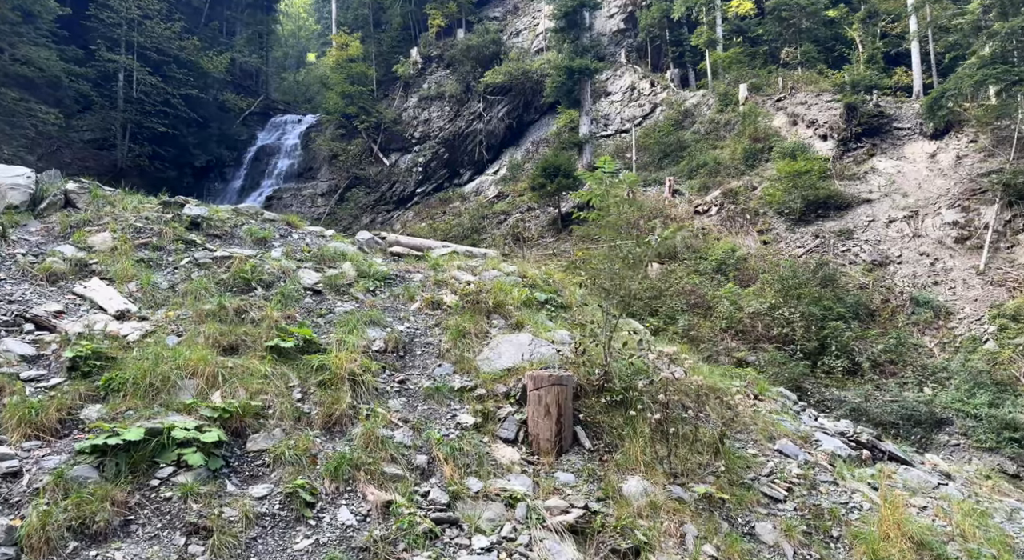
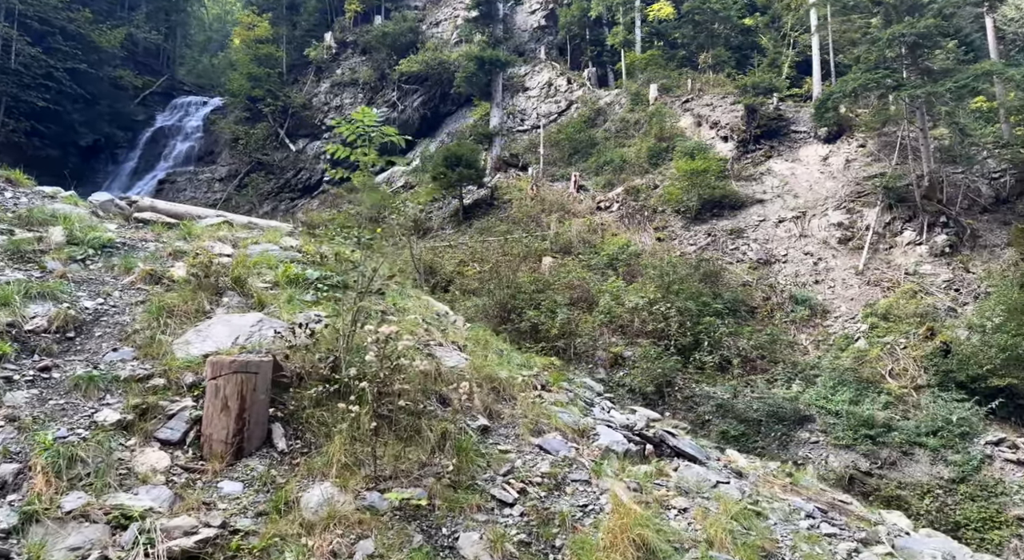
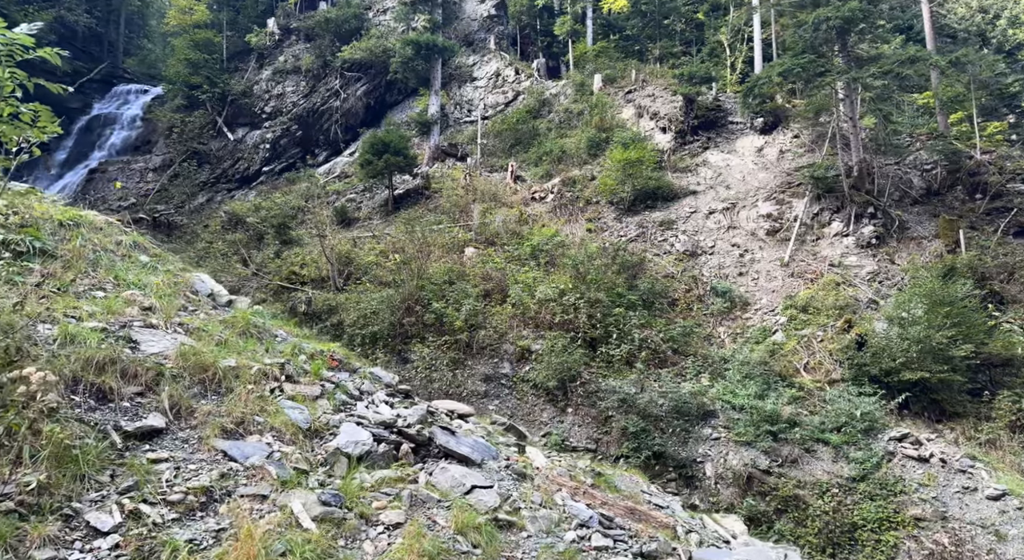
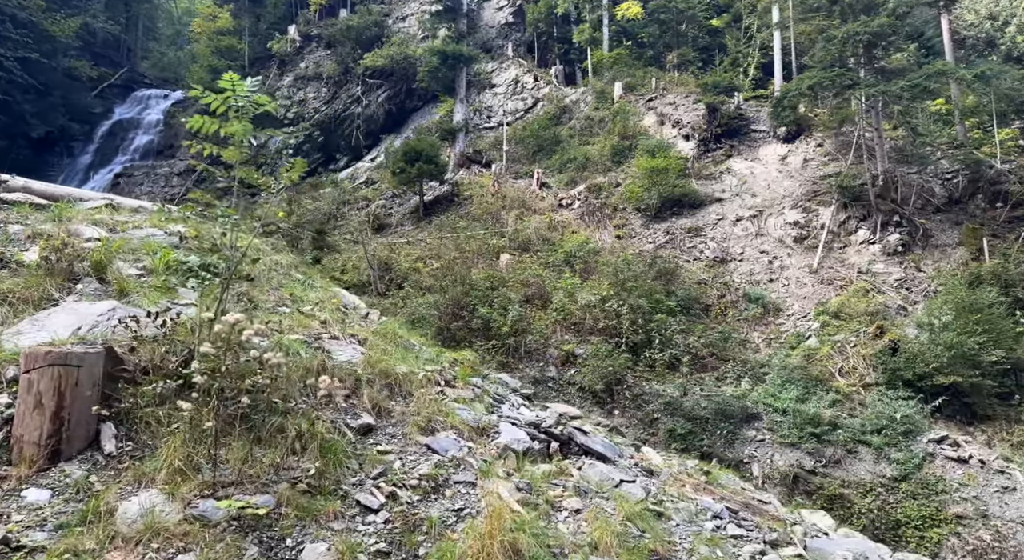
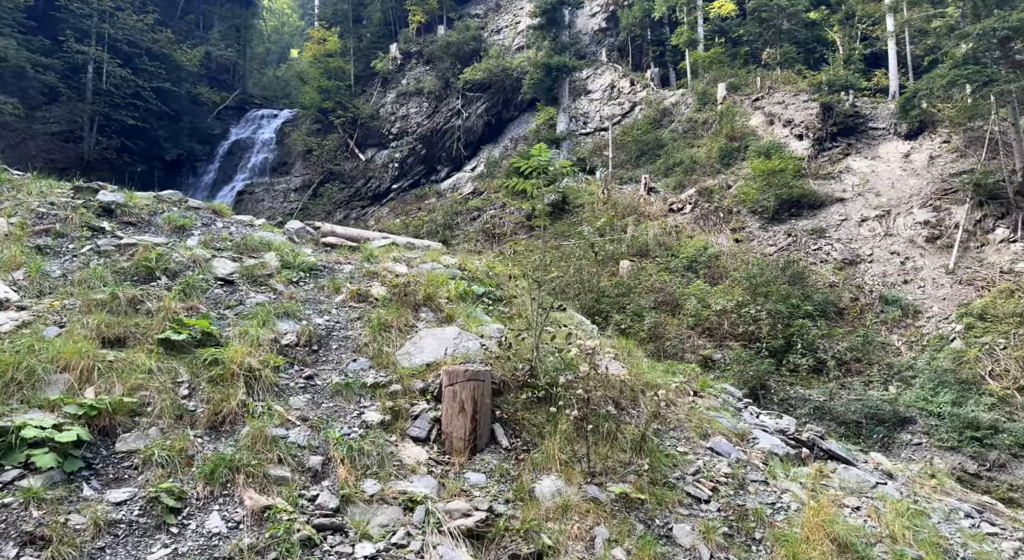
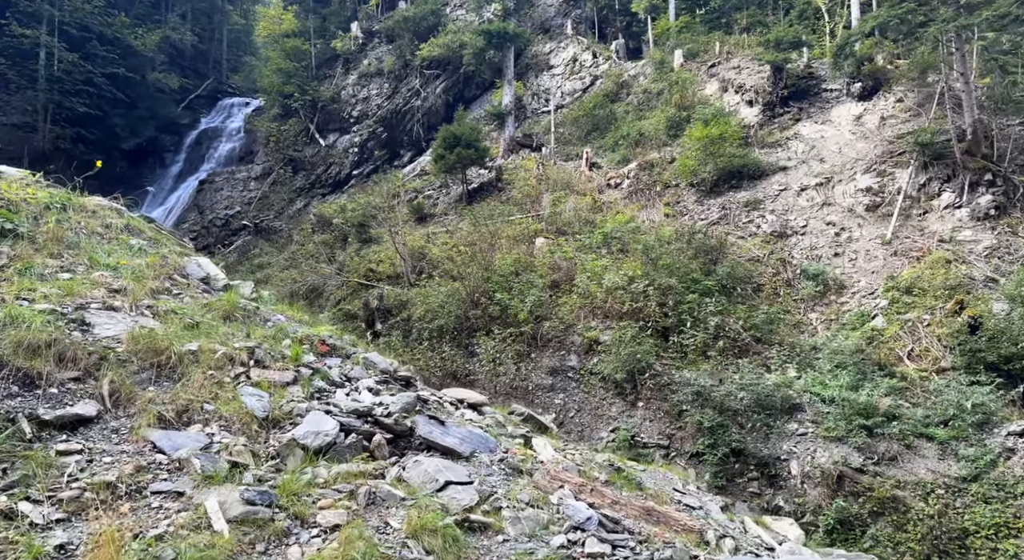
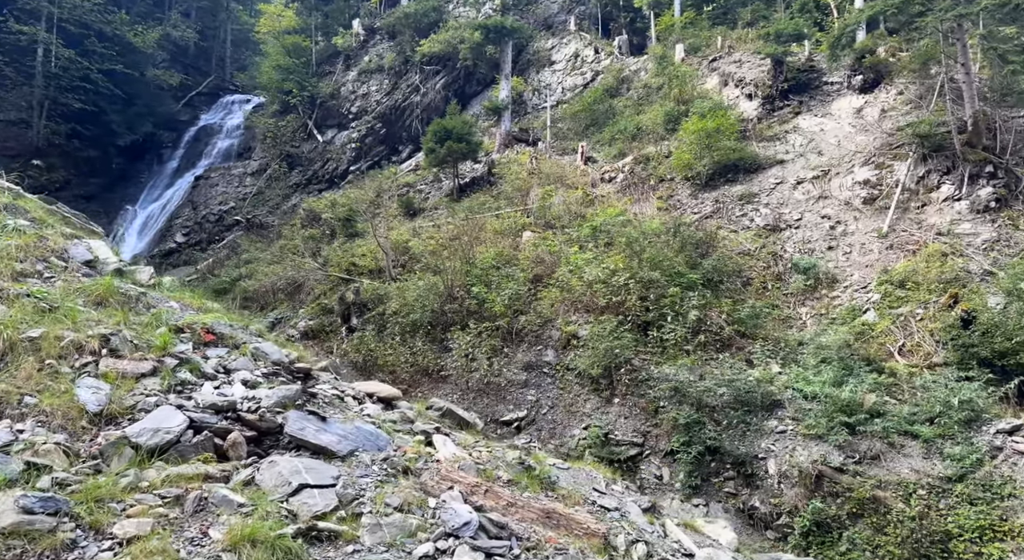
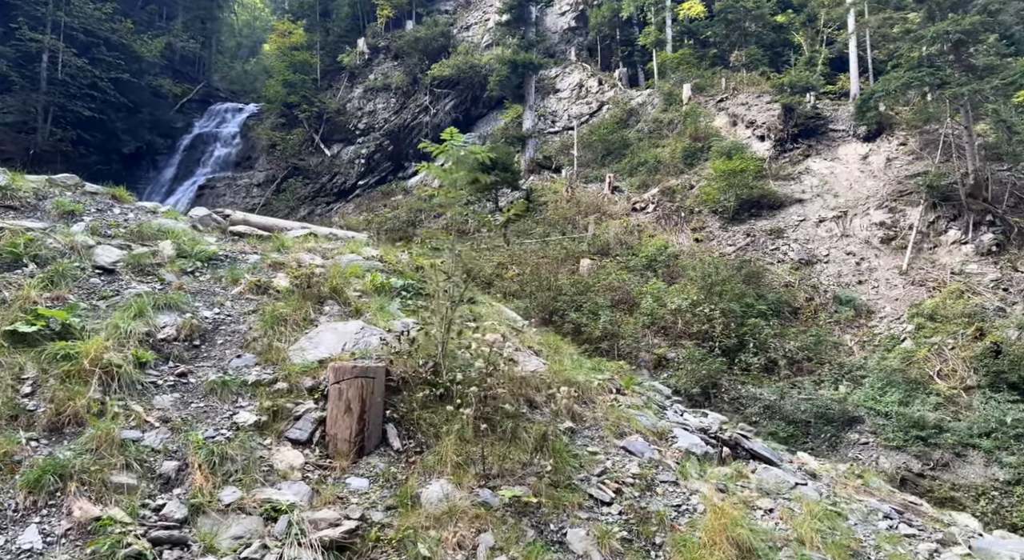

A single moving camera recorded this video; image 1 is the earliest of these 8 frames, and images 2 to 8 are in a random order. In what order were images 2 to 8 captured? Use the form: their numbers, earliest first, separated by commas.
5, 8, 2, 4, 3, 6, 7
